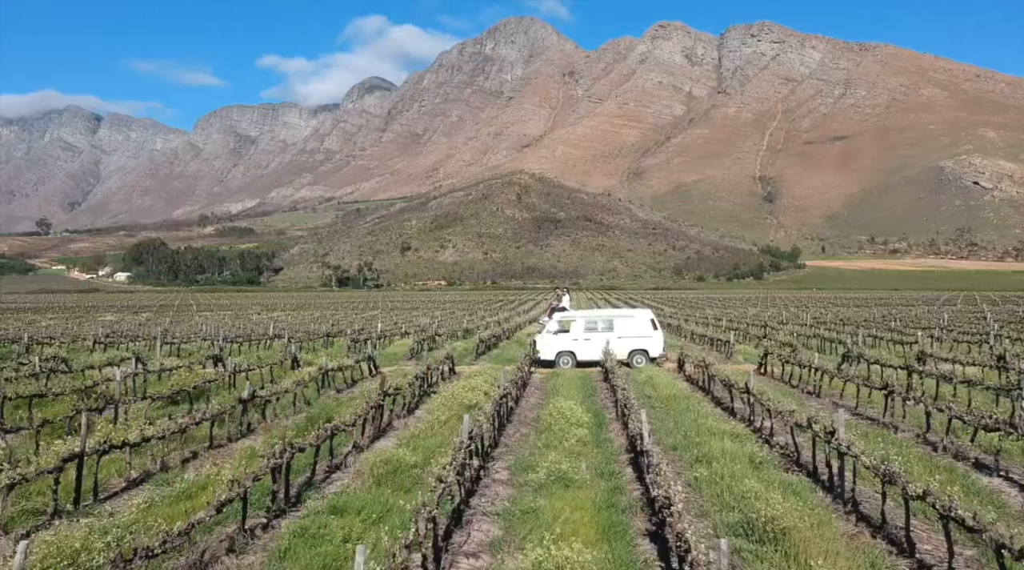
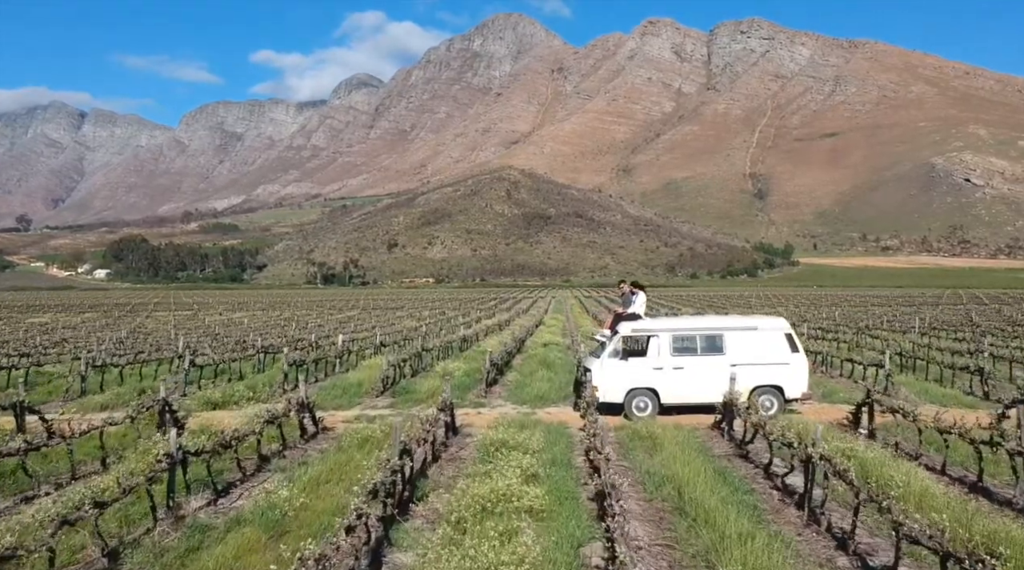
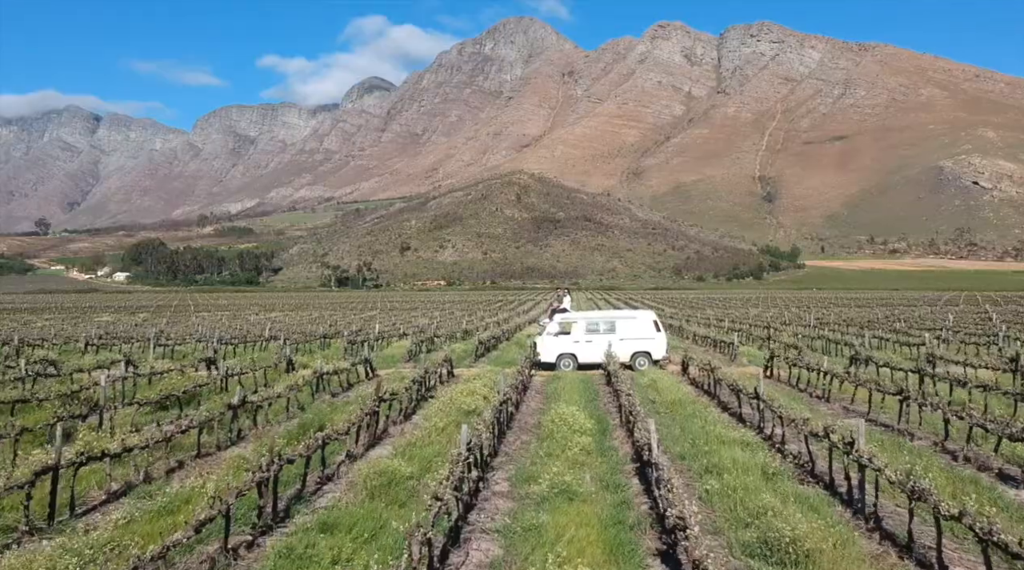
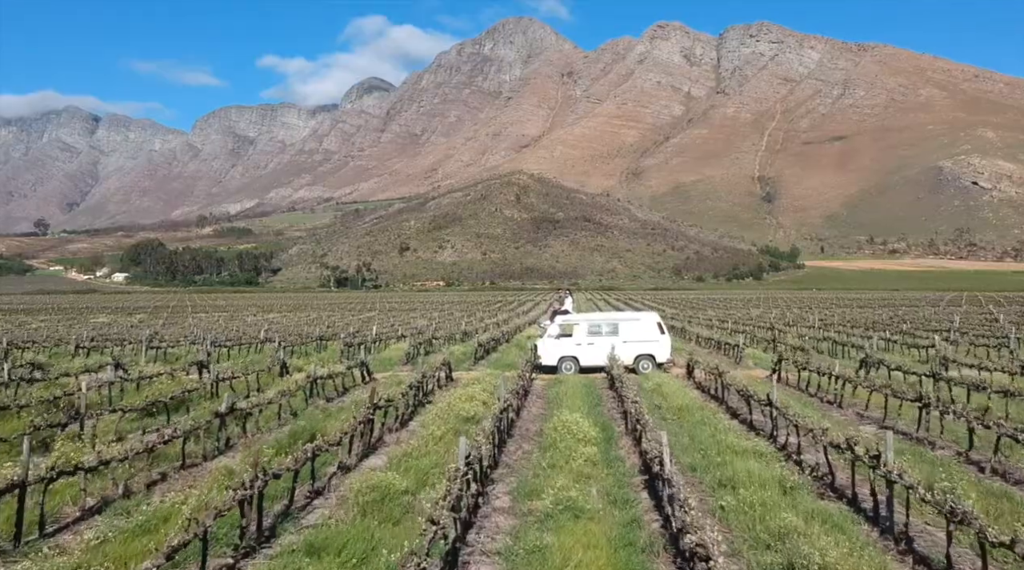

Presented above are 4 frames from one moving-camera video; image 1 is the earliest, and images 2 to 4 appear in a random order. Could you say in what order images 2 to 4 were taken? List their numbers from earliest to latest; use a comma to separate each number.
3, 4, 2
